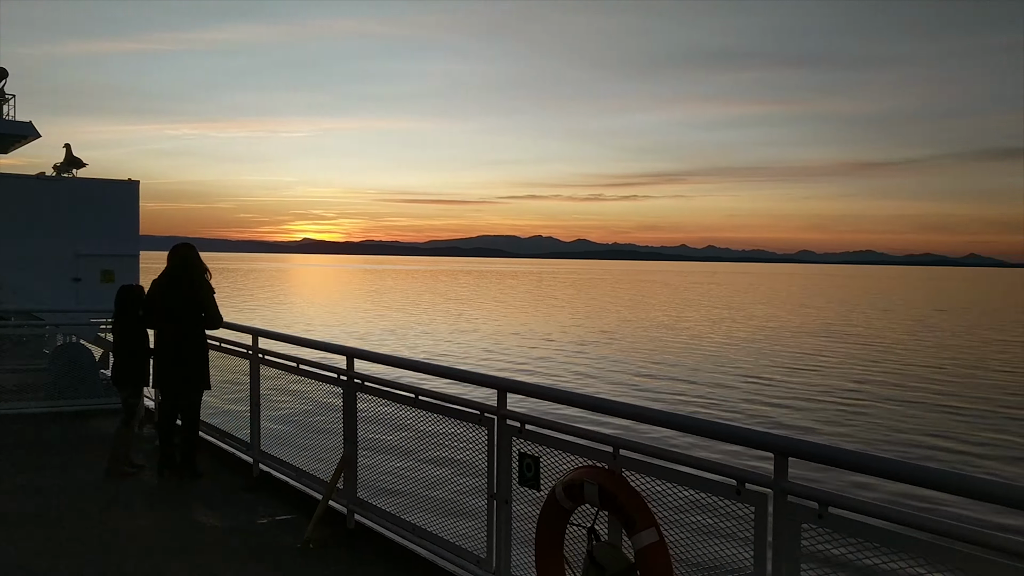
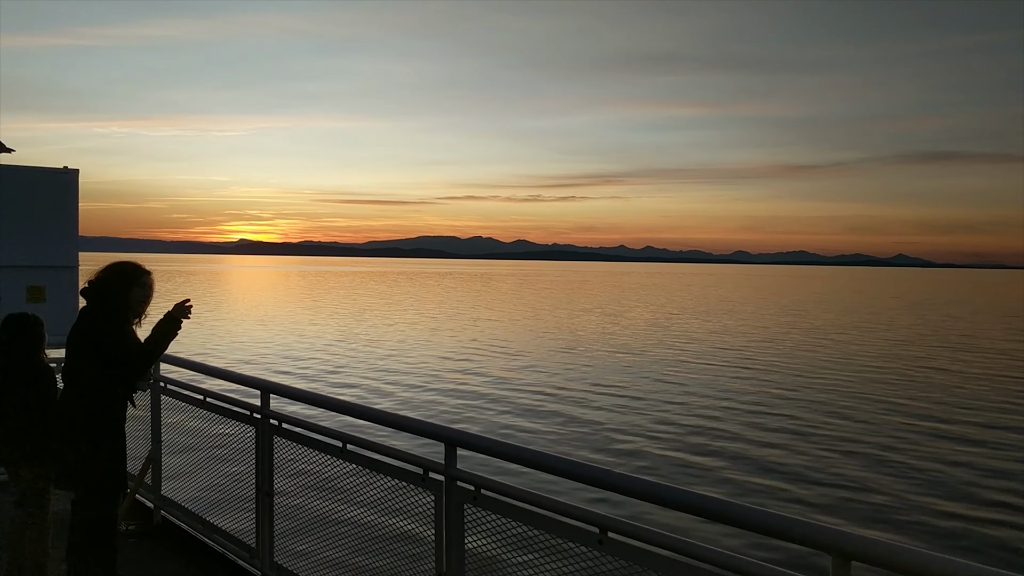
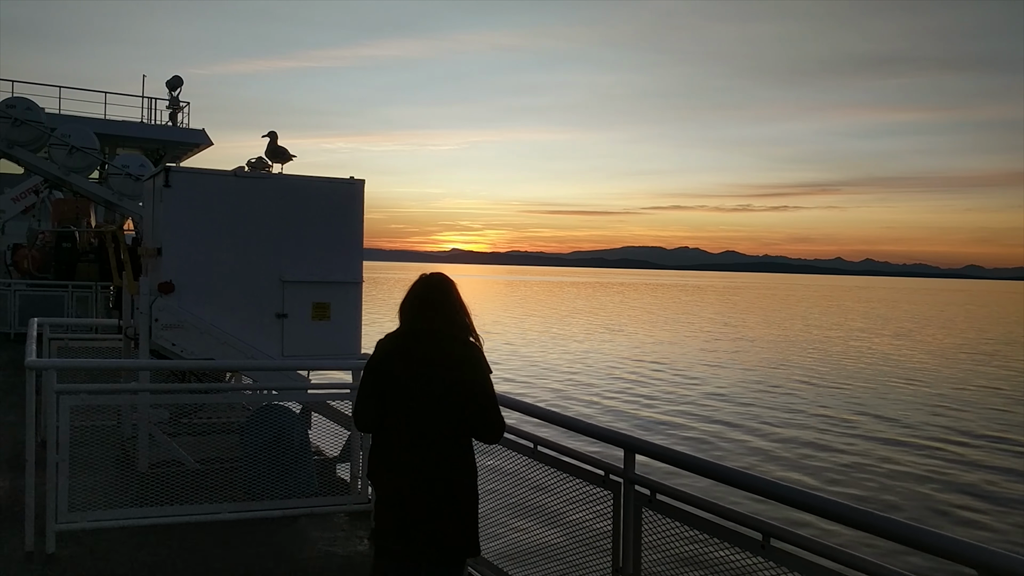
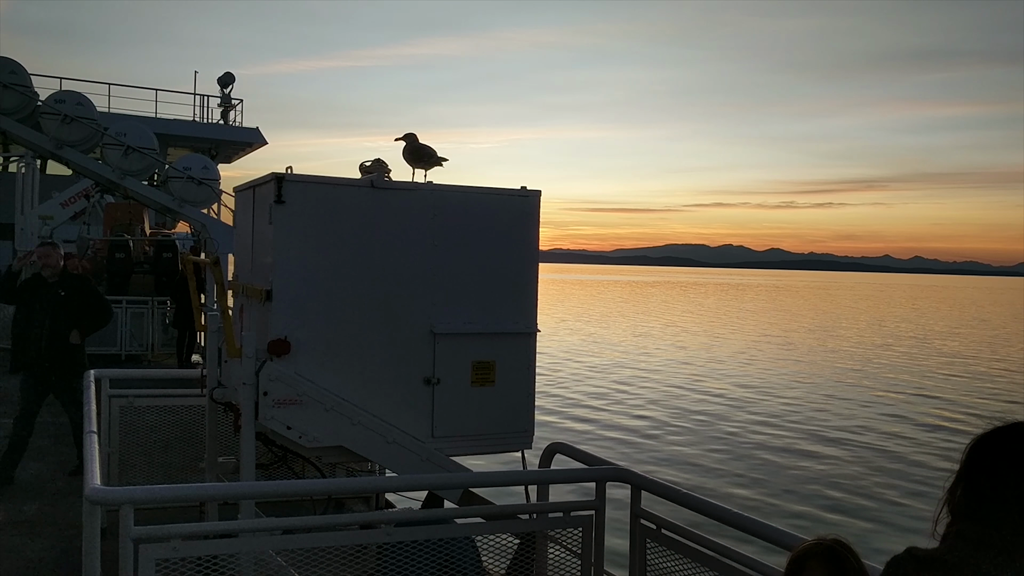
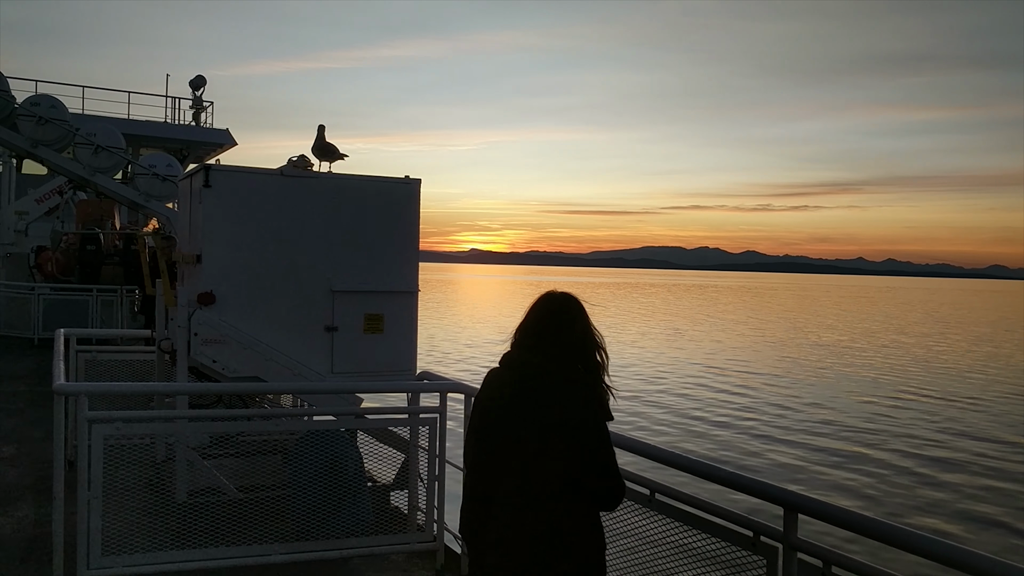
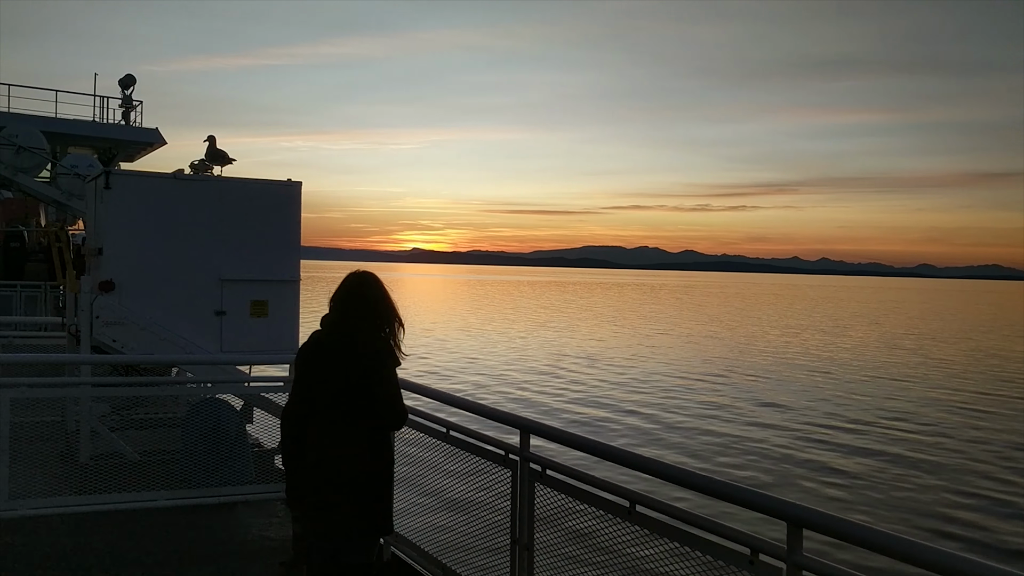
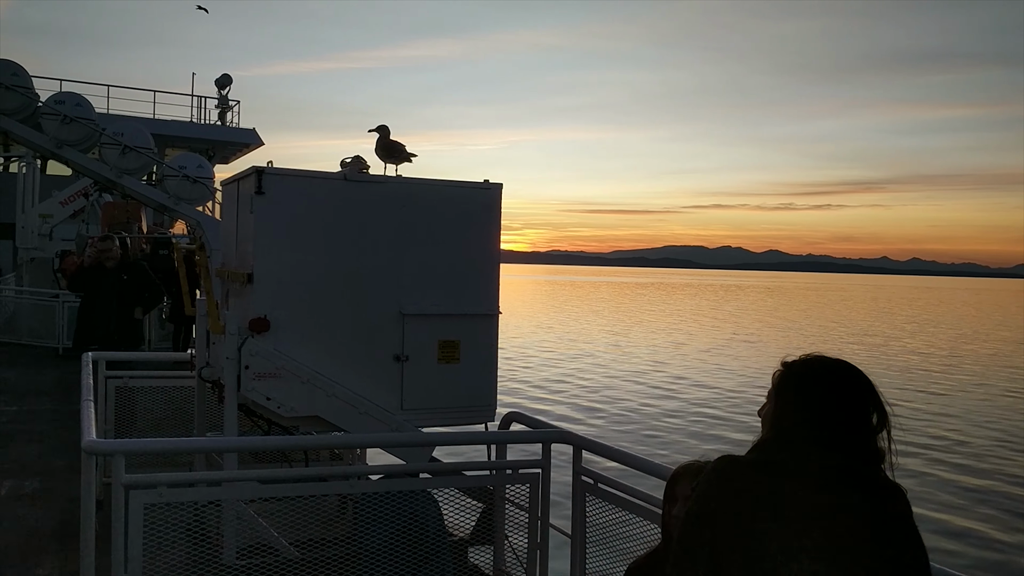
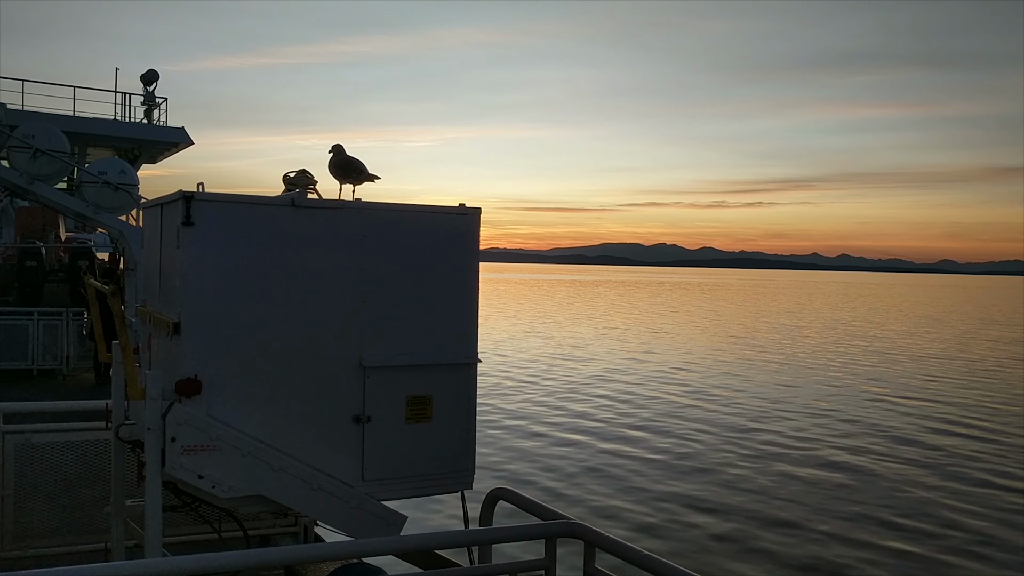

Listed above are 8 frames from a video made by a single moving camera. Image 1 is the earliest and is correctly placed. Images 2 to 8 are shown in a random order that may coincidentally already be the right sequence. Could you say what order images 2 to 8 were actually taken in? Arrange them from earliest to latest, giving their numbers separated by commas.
2, 6, 3, 5, 7, 4, 8
